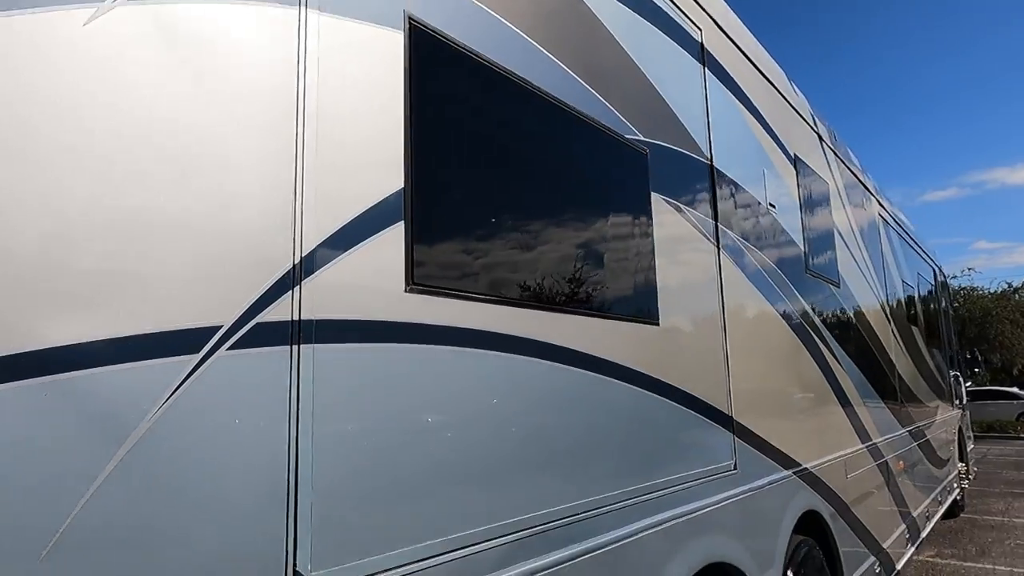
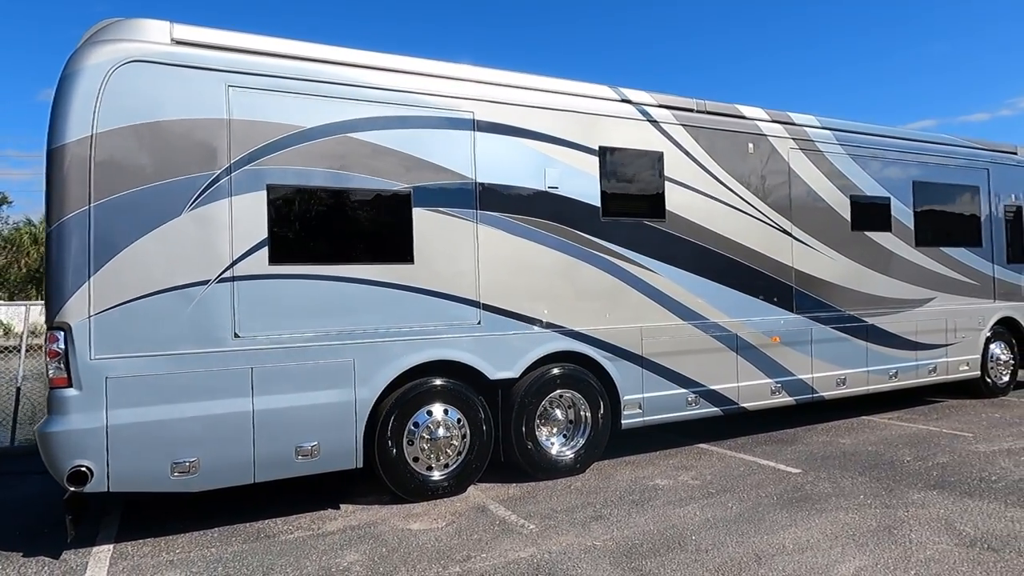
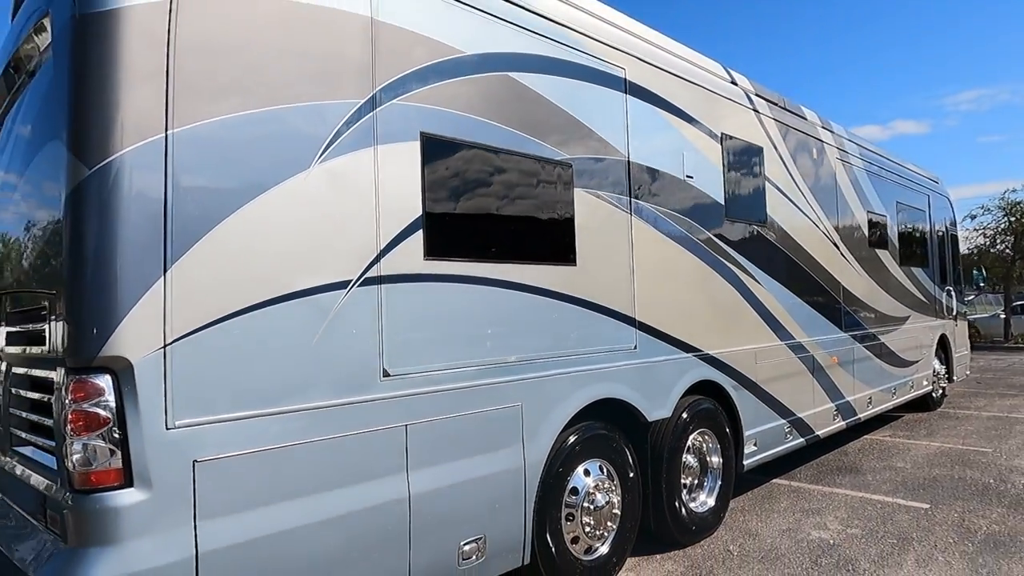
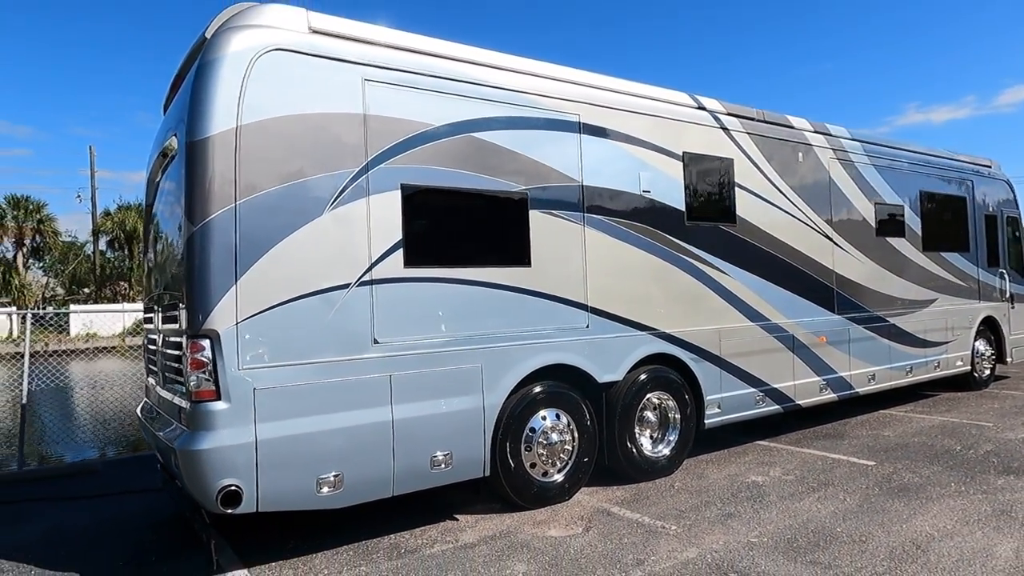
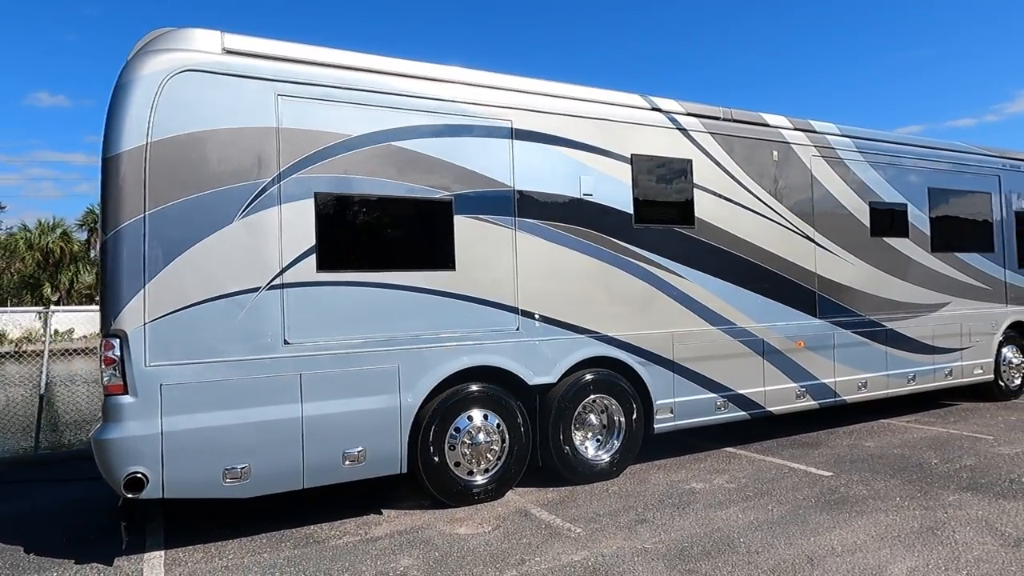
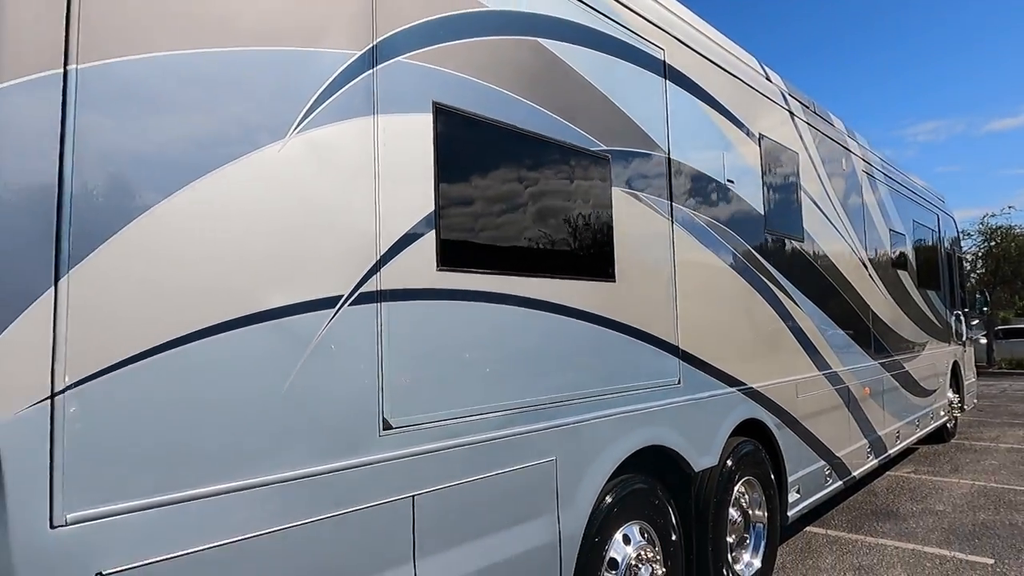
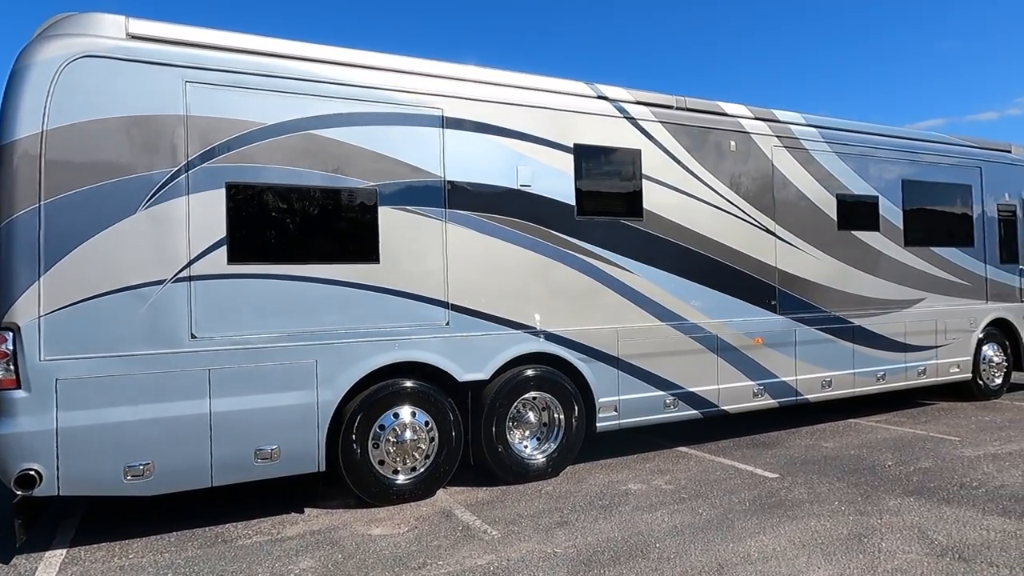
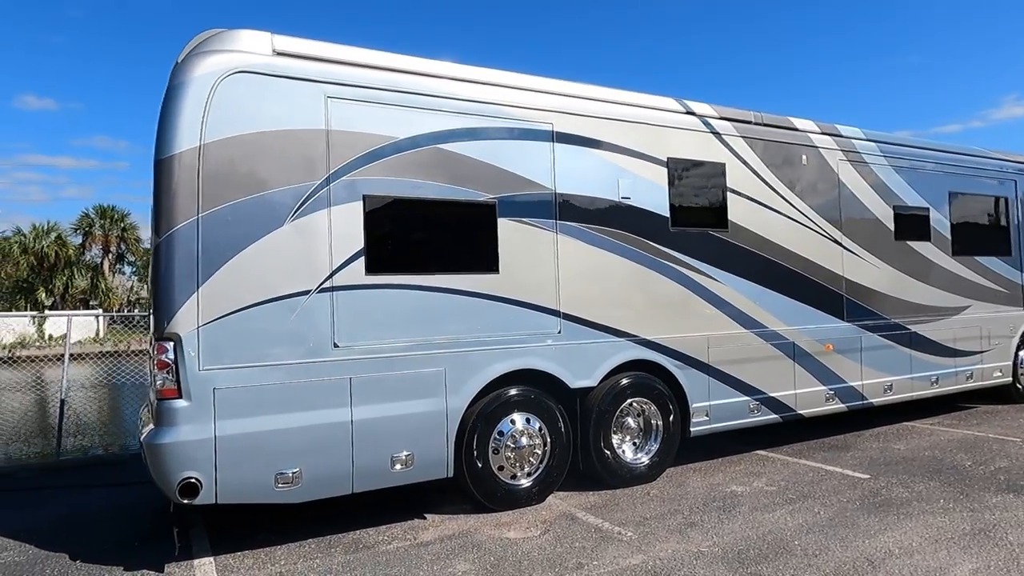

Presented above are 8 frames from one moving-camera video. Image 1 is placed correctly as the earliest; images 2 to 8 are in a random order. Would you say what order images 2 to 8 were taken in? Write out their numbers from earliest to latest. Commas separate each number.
6, 3, 4, 8, 5, 2, 7
